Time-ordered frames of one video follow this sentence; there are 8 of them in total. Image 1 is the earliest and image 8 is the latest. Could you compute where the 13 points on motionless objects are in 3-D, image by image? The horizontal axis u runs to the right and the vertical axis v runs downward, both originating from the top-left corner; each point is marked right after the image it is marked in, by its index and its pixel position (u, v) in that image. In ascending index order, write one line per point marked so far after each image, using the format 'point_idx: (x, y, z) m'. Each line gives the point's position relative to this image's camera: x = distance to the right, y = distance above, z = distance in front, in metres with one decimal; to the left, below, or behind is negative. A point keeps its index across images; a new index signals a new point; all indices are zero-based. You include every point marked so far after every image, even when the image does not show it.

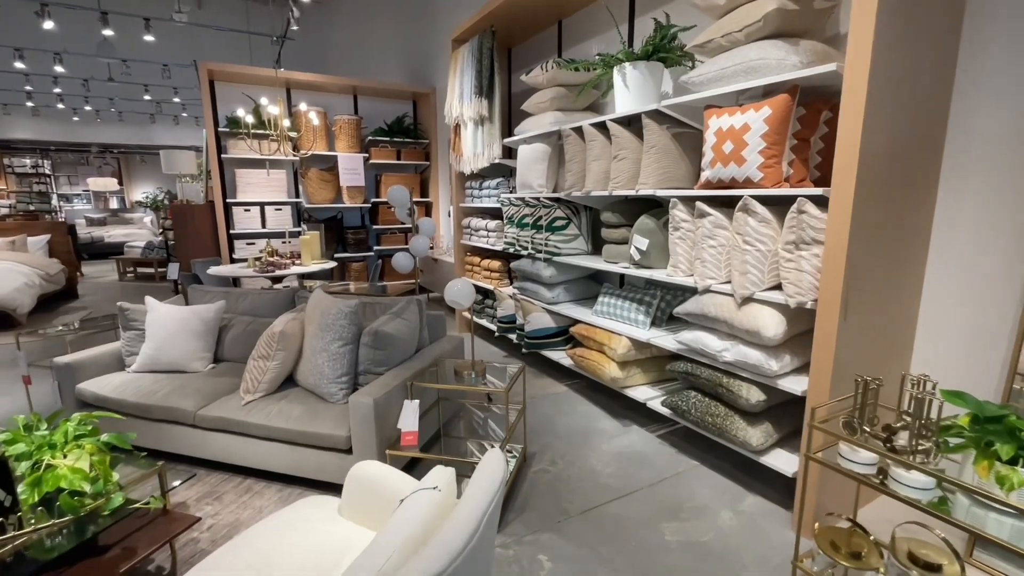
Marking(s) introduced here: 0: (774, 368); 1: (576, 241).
0: (+1.0, -0.3, +1.8) m
1: (+0.4, +0.3, +3.2) m
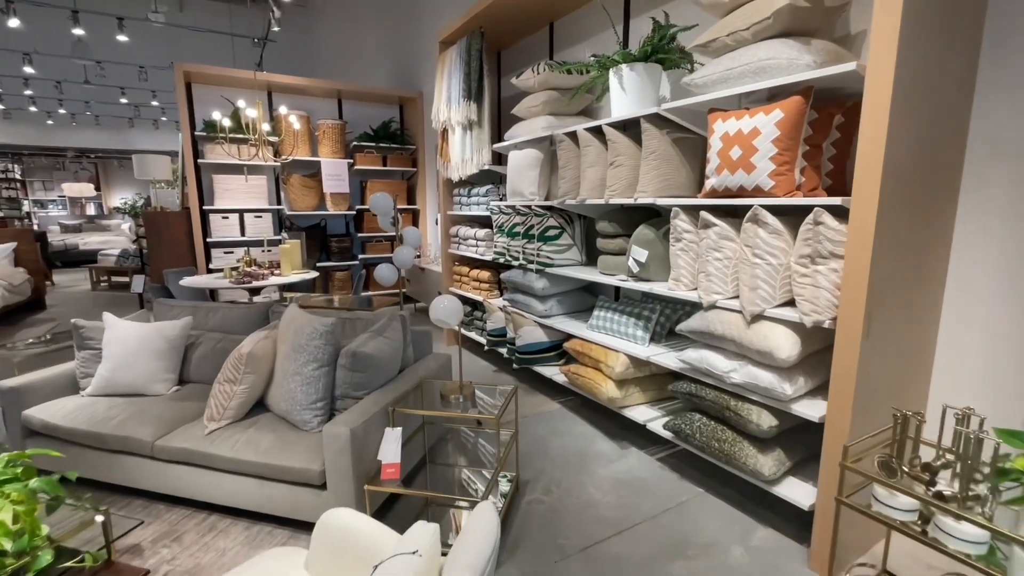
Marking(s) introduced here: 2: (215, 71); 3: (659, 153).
0: (+1.0, -0.4, +1.7) m
1: (+0.4, +0.2, +3.0) m
2: (-3.0, +2.2, +4.9) m
3: (+0.7, +0.6, +2.2) m
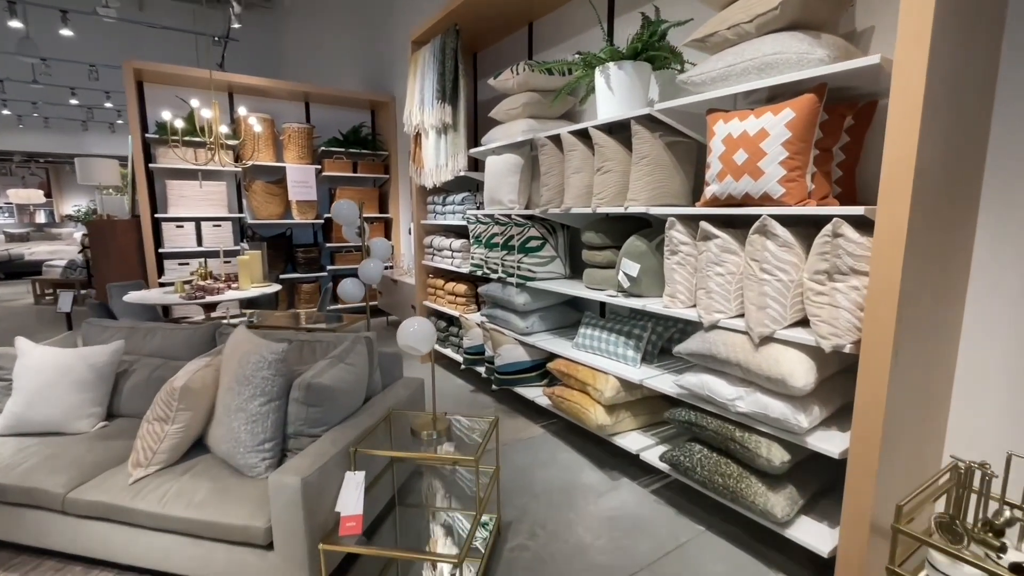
0: (+0.9, -0.4, +1.5) m
1: (+0.2, +0.1, +2.8) m
2: (-3.2, +2.0, +4.6) m
3: (+0.6, +0.6, +2.0) m
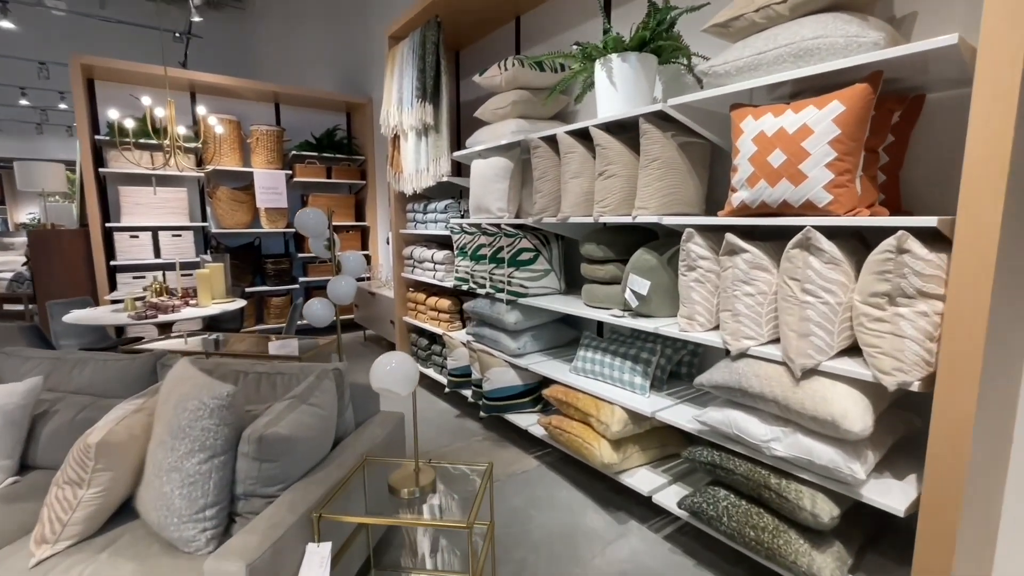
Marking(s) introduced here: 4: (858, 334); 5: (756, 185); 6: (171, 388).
0: (+0.9, -0.5, +1.3) m
1: (+0.2, +0.1, +2.5) m
2: (-3.4, +1.9, +4.2) m
3: (+0.6, +0.5, +1.8) m
4: (+0.9, -0.1, +1.3) m
5: (+0.7, +0.3, +1.4) m
6: (-1.1, -0.3, +1.5) m
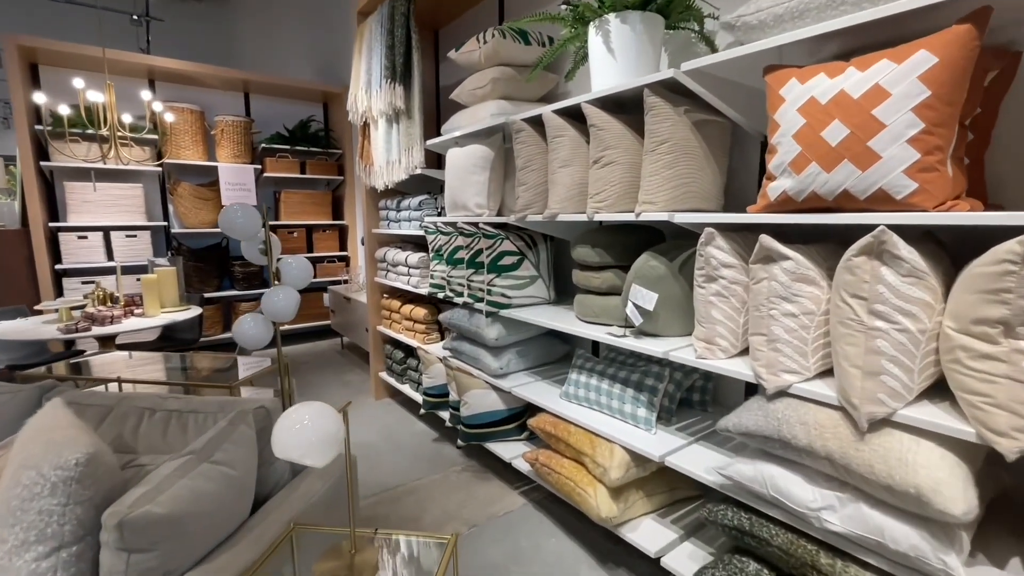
0: (+0.8, -0.5, +0.9) m
1: (+0.1, 0.0, +2.2) m
2: (-3.5, +1.9, +3.8) m
3: (+0.5, +0.4, +1.4) m
4: (+0.9, -0.2, +0.9) m
5: (+0.6, +0.3, +1.1) m
6: (-1.1, -0.4, +1.1) m
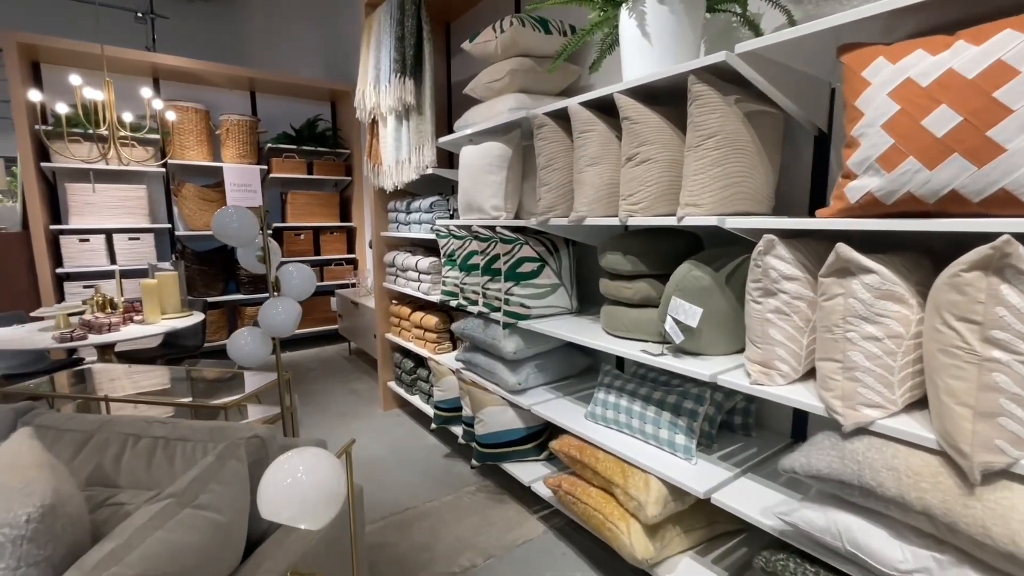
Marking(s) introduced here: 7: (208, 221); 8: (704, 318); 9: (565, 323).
0: (+0.9, -0.6, +0.7) m
1: (+0.2, 0.0, +2.0) m
2: (-3.4, +1.8, +3.7) m
3: (+0.5, +0.4, +1.3) m
4: (+0.9, -0.2, +0.7) m
5: (+0.7, +0.2, +0.9) m
6: (-1.1, -0.4, +1.0) m
7: (-2.8, +0.6, +4.4) m
8: (+0.5, -0.1, +1.3) m
9: (+0.2, -0.1, +1.9) m
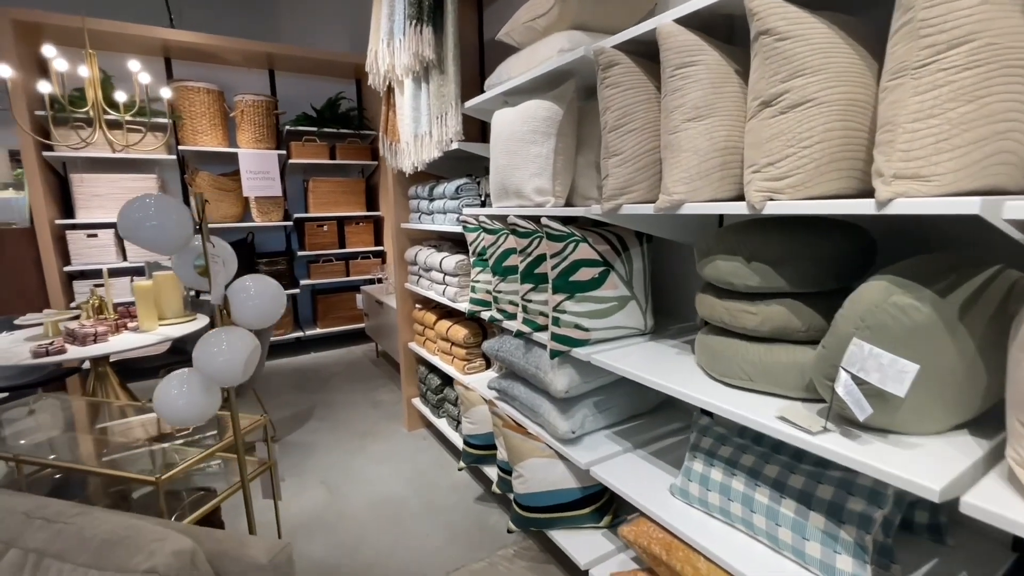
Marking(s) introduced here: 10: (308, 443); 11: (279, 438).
0: (+1.0, -0.7, +0.1) m
1: (+0.3, -0.1, +1.4) m
2: (-3.1, +1.8, +3.3) m
3: (+0.6, +0.3, +0.7) m
4: (+1.0, -0.3, +0.1) m
5: (+0.8, +0.2, +0.3) m
6: (-1.0, -0.5, +0.5) m
7: (-2.4, +0.6, +4.1) m
8: (+0.6, -0.1, +0.7) m
9: (+0.4, -0.2, +1.4) m
10: (-1.2, -0.9, +2.8) m
11: (-1.4, -0.9, +2.8) m
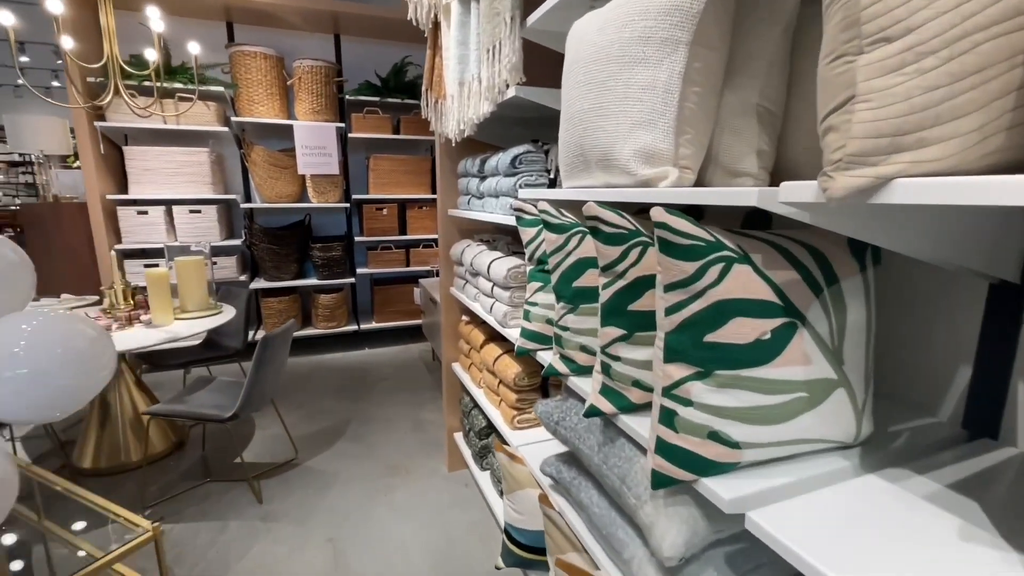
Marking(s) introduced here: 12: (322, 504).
0: (+0.8, -0.8, -0.7) m
1: (+0.4, -0.2, +0.7) m
2: (-2.5, +2.0, +3.1) m
3: (+0.6, +0.2, -0.1) m
4: (+0.8, -0.4, -0.7) m
5: (+0.7, 0.0, -0.5) m
6: (-1.0, -0.5, 0.0) m
7: (-1.8, +0.7, +3.7) m
8: (+0.6, -0.3, 0.0) m
9: (+0.4, -0.3, +0.6) m
10: (-0.9, -0.9, +2.3) m
11: (-1.0, -0.9, +2.4) m
12: (-0.8, -0.9, +2.1) m
